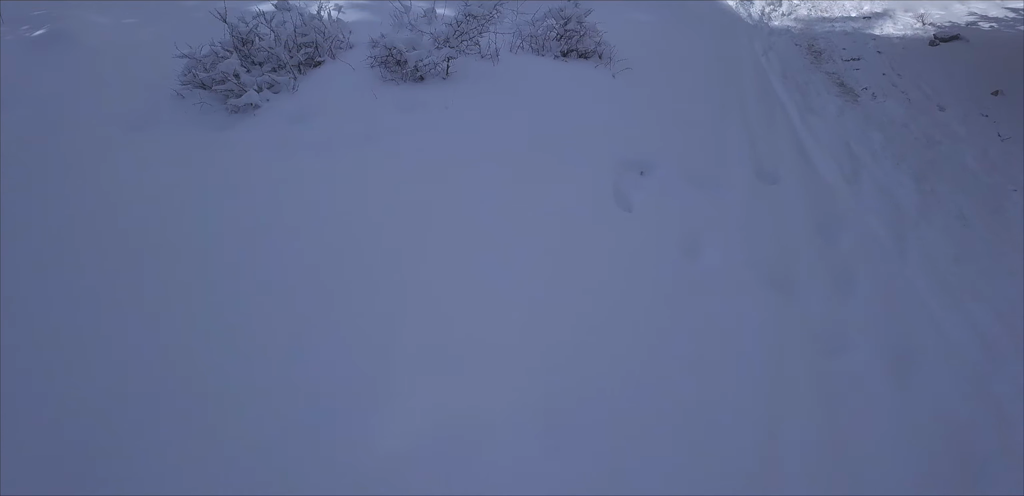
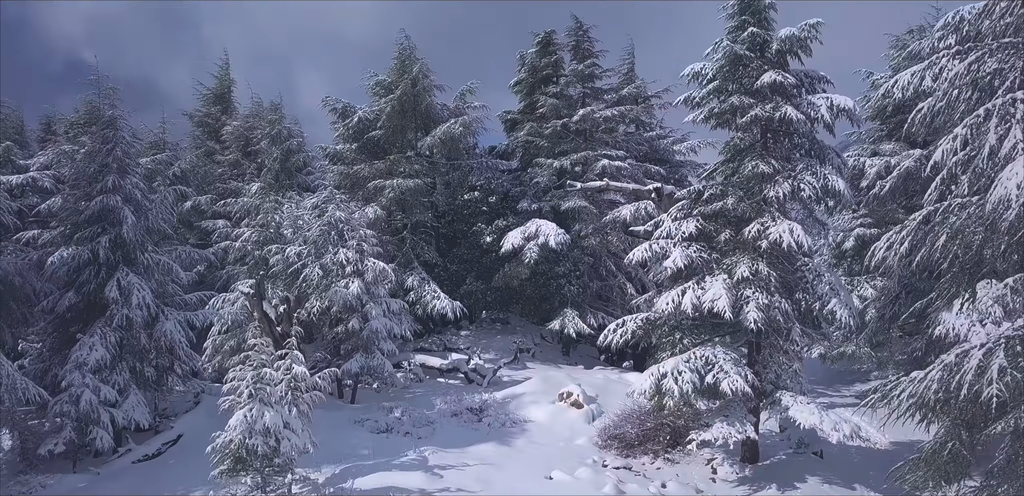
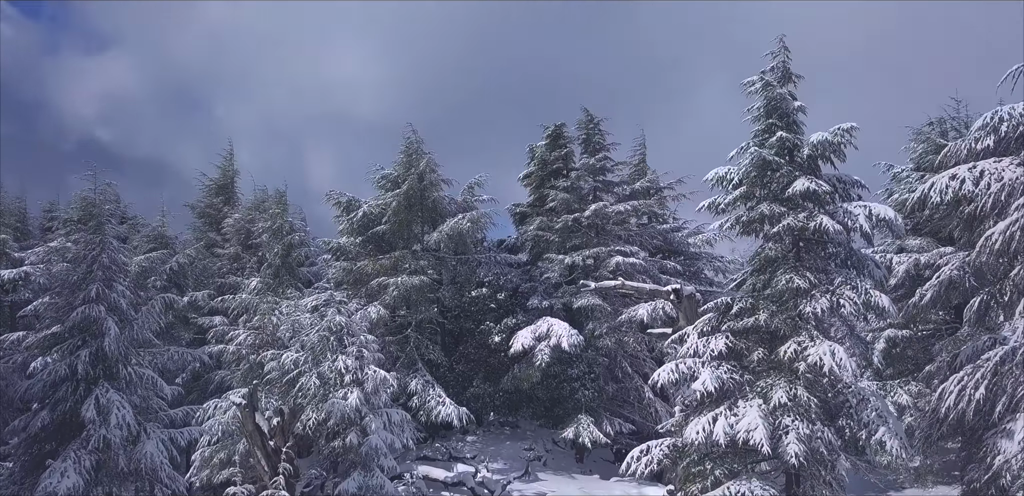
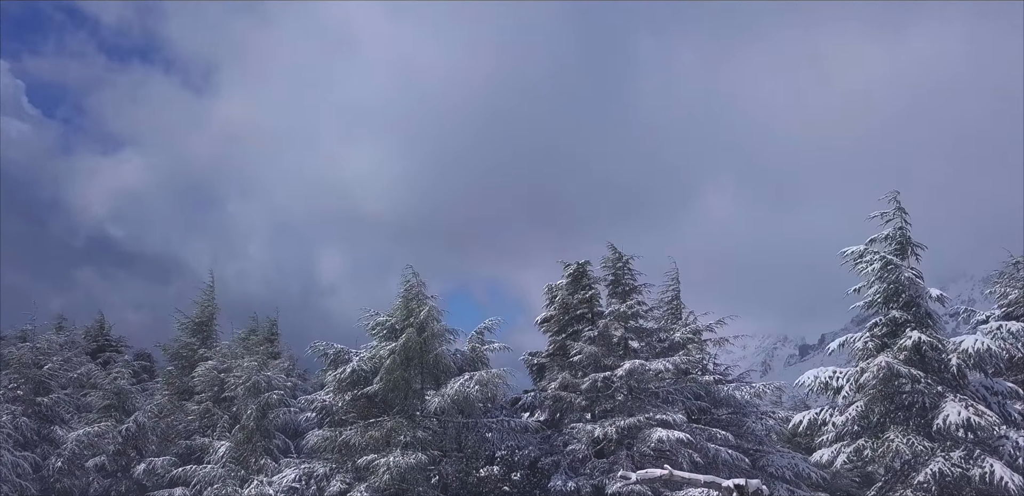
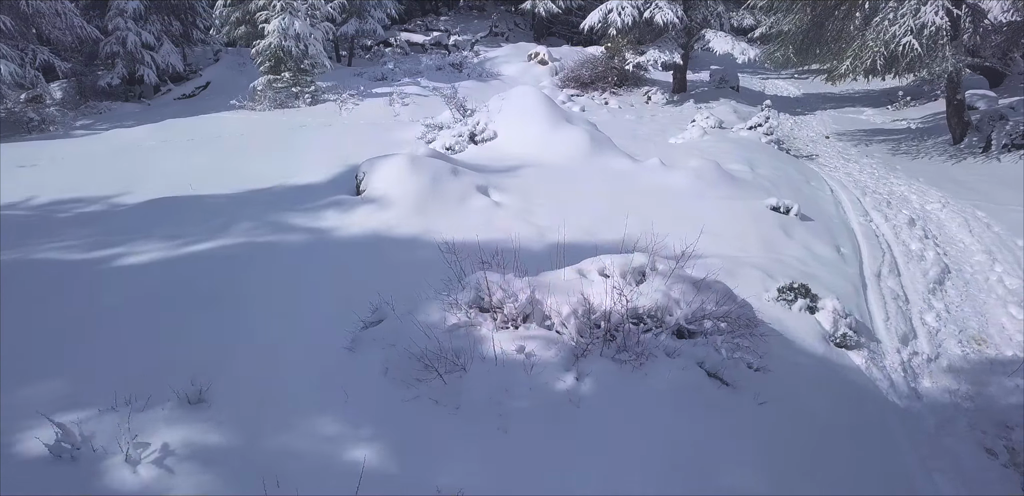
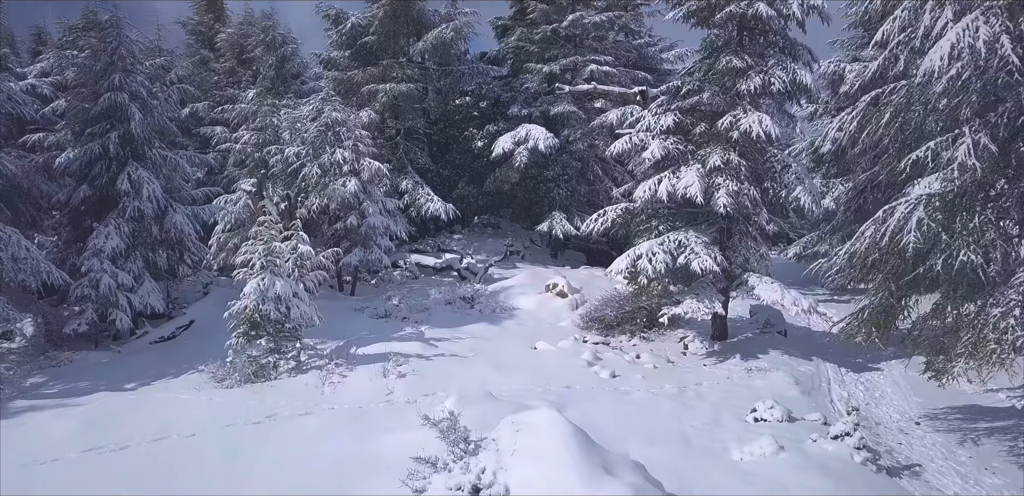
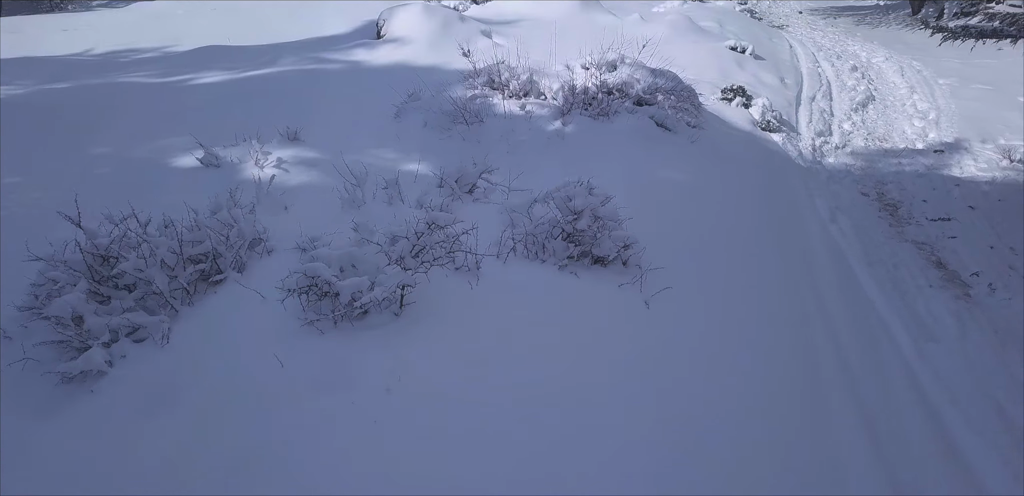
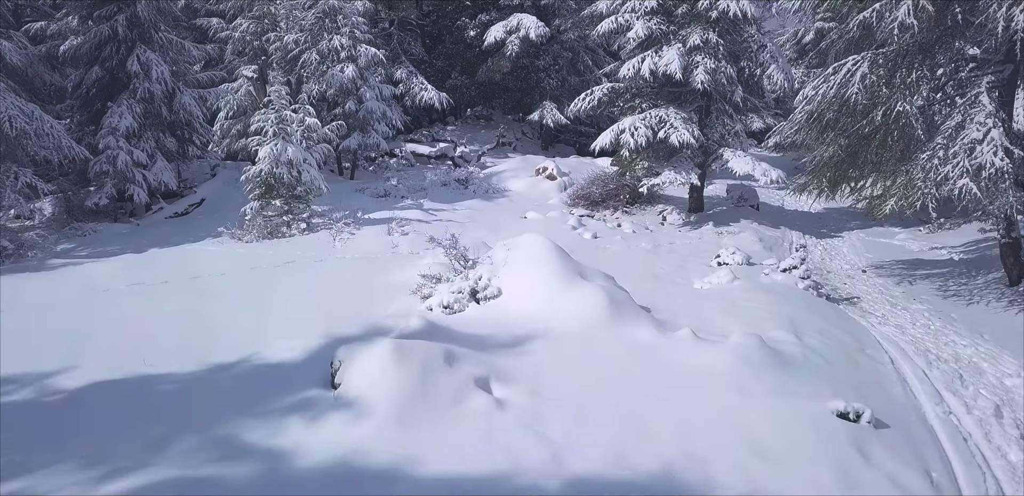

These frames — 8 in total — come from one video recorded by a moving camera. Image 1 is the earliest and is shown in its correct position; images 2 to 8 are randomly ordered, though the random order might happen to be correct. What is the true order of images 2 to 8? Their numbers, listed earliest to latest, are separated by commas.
7, 5, 8, 6, 2, 3, 4
